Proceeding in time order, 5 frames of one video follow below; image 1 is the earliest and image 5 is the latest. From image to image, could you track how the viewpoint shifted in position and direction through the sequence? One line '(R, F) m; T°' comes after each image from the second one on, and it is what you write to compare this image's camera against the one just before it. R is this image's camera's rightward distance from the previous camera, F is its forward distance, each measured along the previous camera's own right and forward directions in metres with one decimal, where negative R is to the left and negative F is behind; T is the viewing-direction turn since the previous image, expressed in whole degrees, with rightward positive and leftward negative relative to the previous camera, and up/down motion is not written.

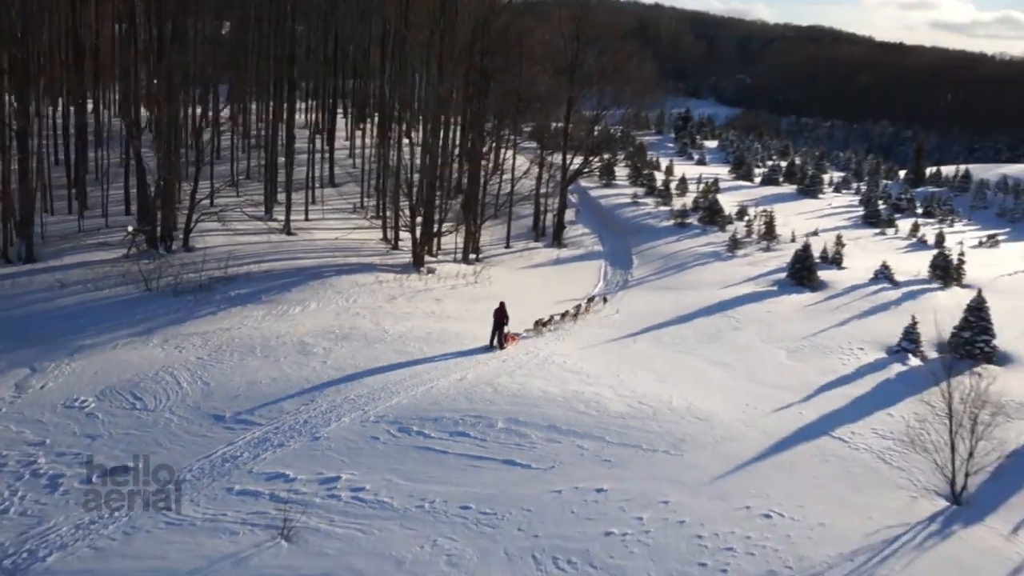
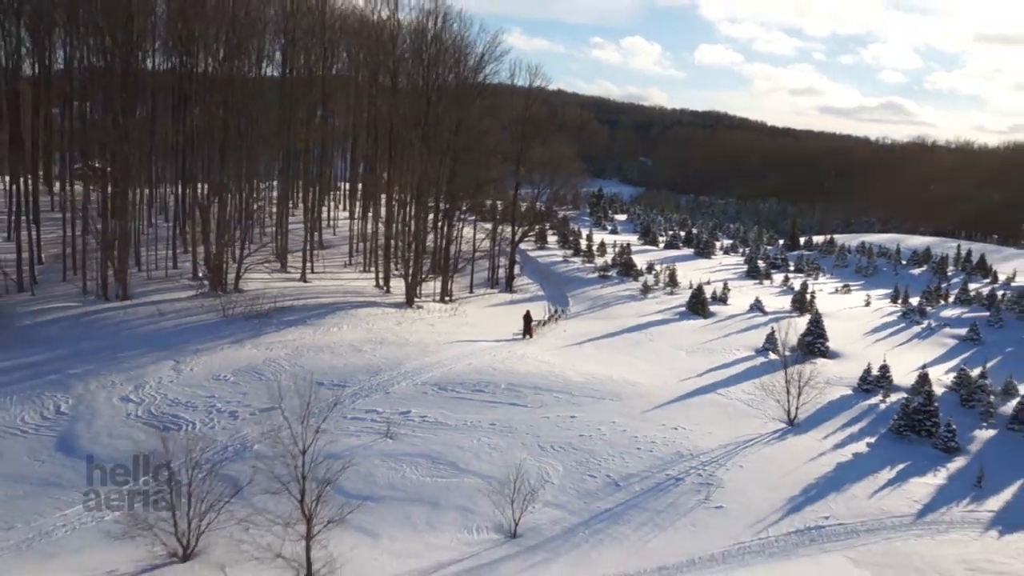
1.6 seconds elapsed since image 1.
(-1.3, -6.1) m; +5°
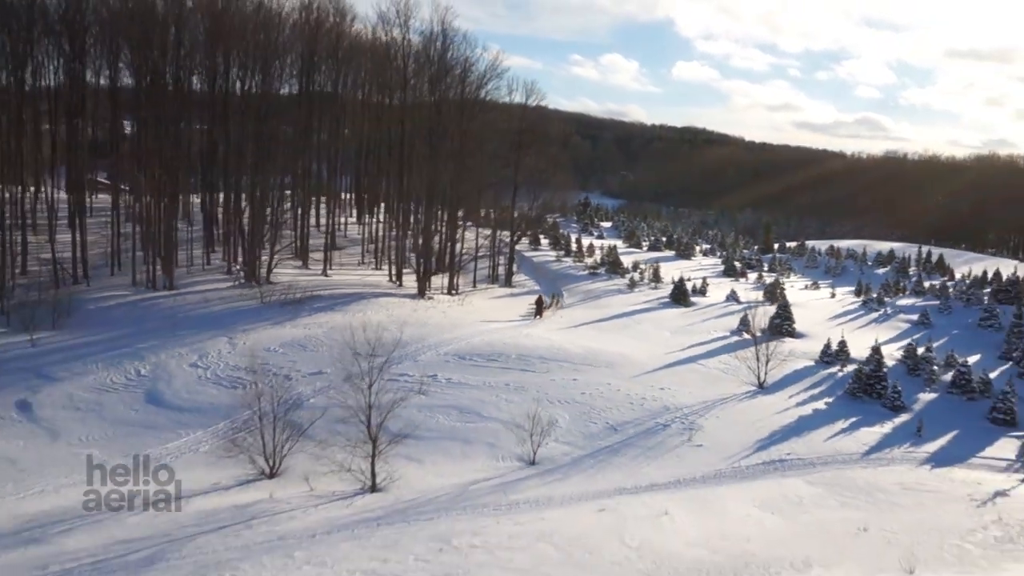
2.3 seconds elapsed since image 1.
(-0.5, -2.8) m; +1°
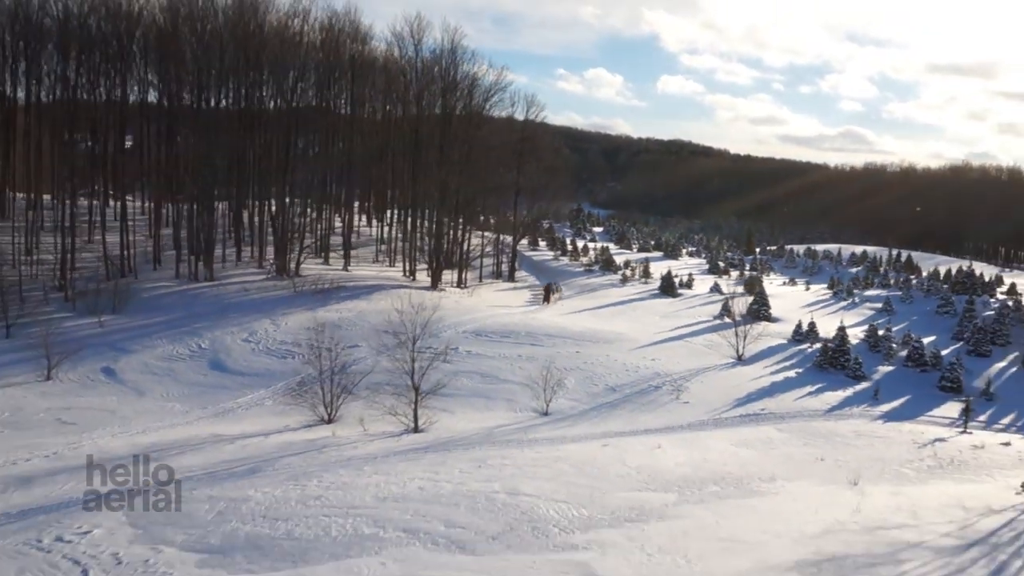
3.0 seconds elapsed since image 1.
(-0.4, -2.8) m; +1°
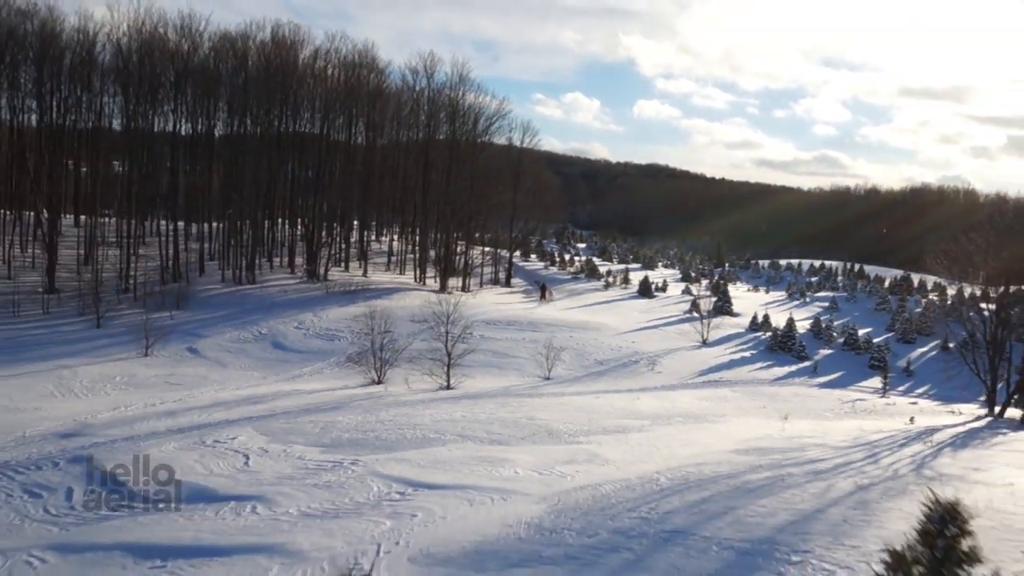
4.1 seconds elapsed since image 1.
(-0.6, -4.6) m; +1°
